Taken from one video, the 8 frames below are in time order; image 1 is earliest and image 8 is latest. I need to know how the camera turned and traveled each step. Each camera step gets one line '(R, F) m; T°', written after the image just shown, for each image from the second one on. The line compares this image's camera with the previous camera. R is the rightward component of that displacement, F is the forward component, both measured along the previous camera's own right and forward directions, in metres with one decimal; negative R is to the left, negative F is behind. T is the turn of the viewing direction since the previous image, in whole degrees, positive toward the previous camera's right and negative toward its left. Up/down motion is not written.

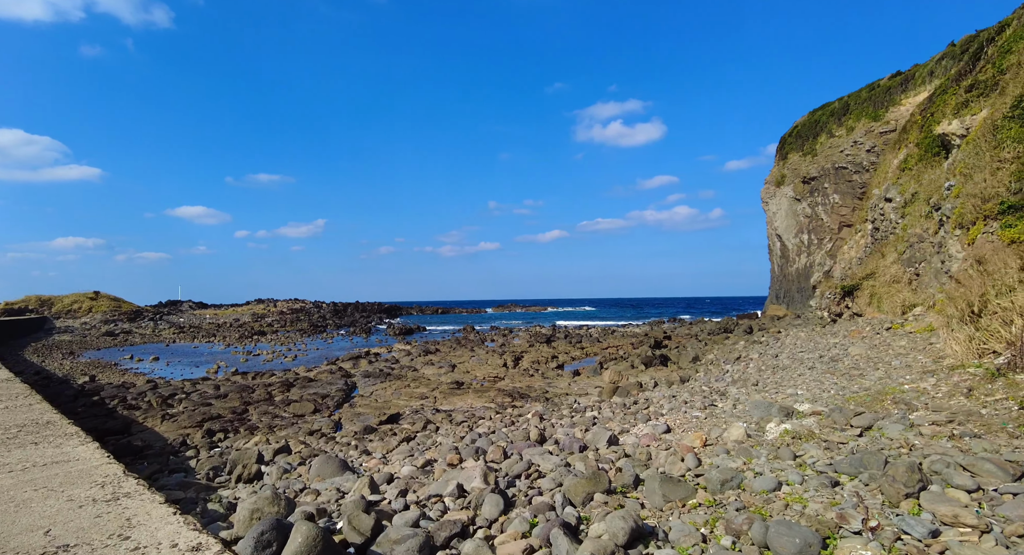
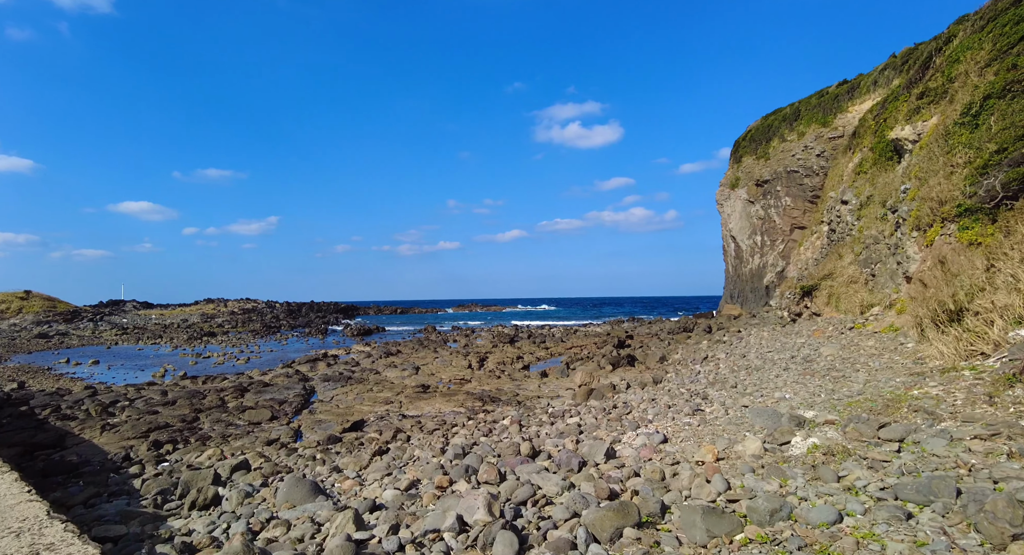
(-0.2, +0.4) m; +4°
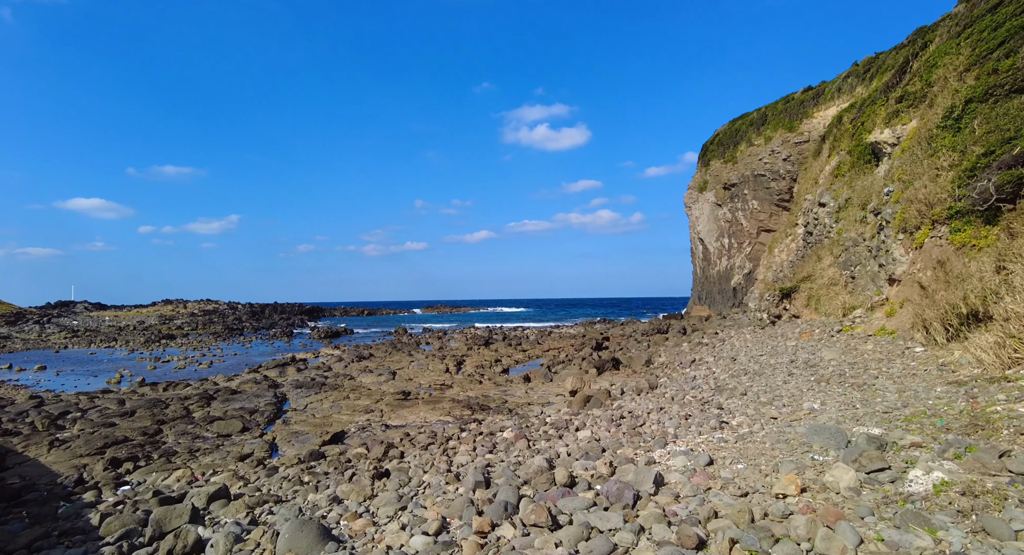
(-0.4, +0.6) m; +3°
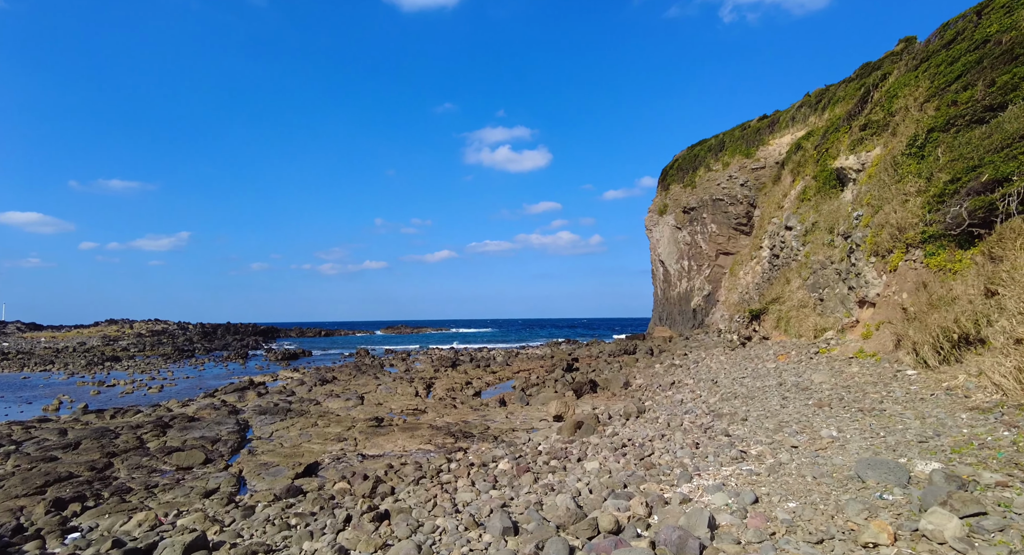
(-0.4, +0.4) m; +4°
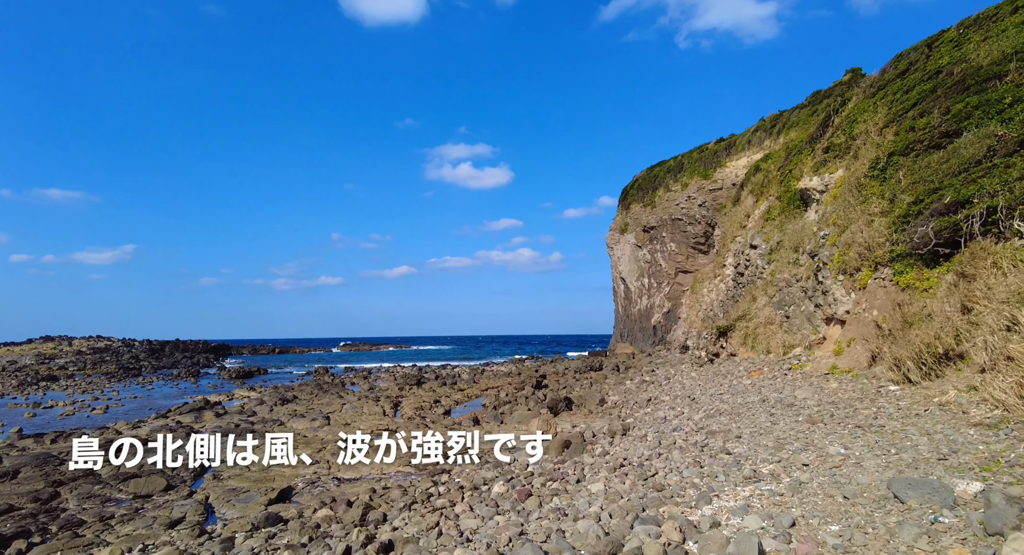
(-0.4, +0.3) m; +4°
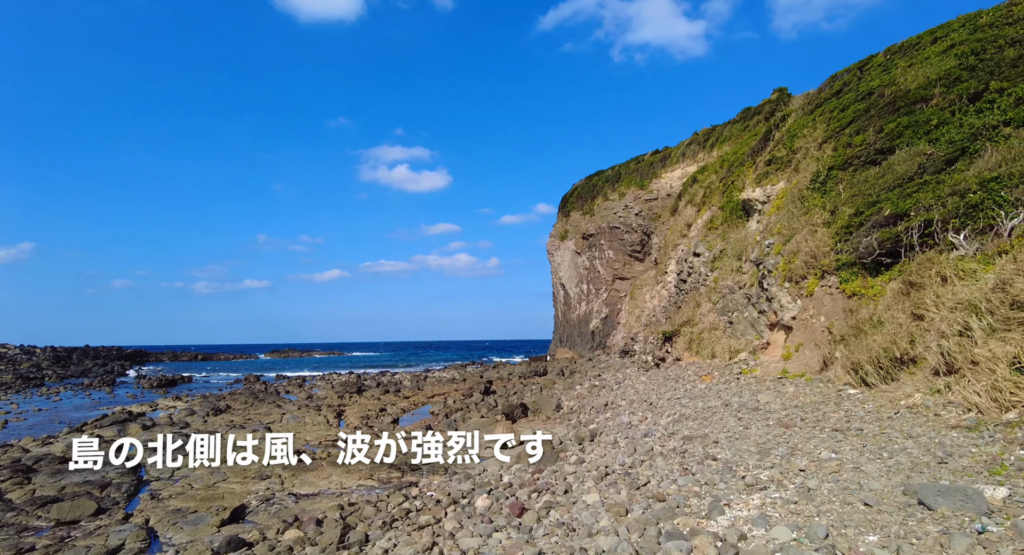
(-0.5, +0.3) m; +6°
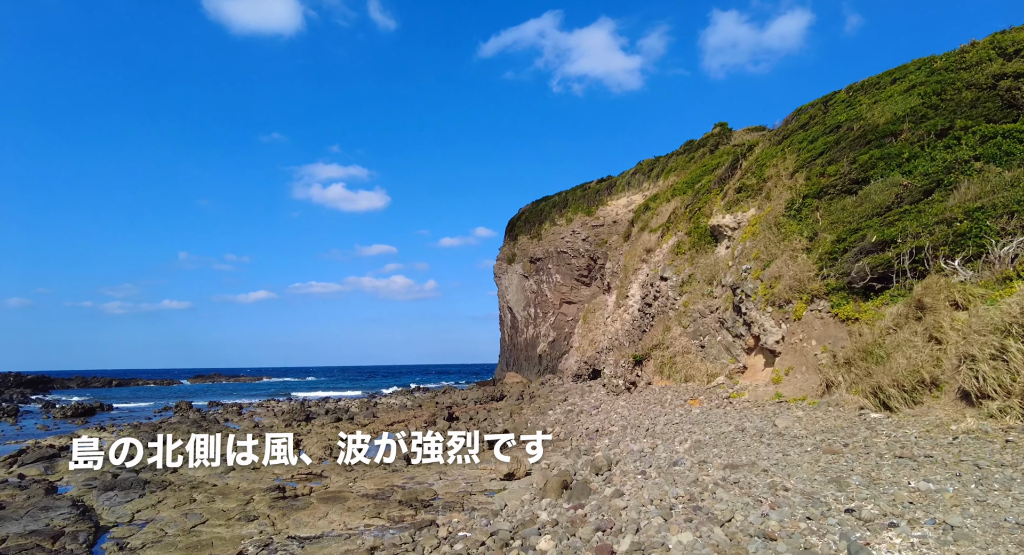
(-1.2, +0.7) m; +6°
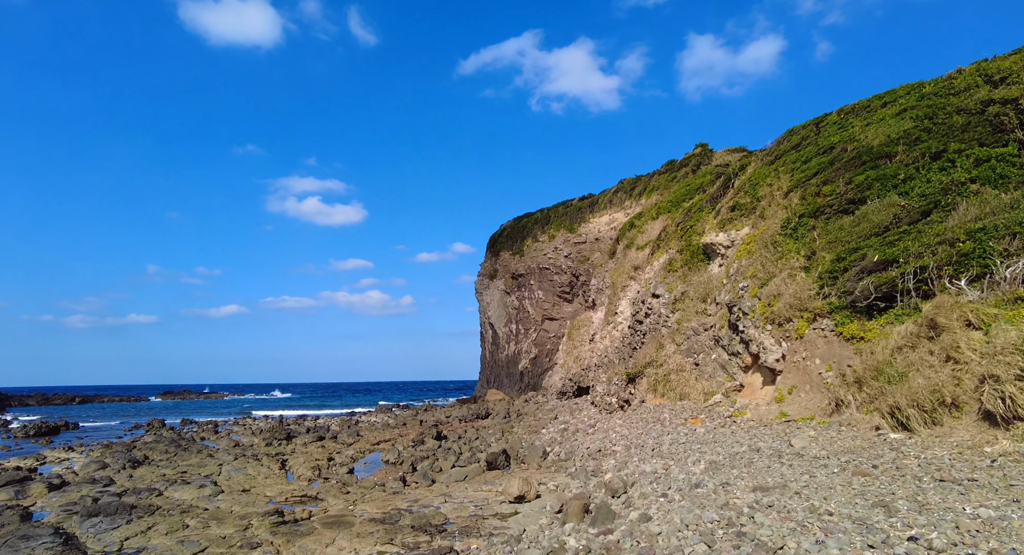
(-0.6, +0.3) m; +2°
